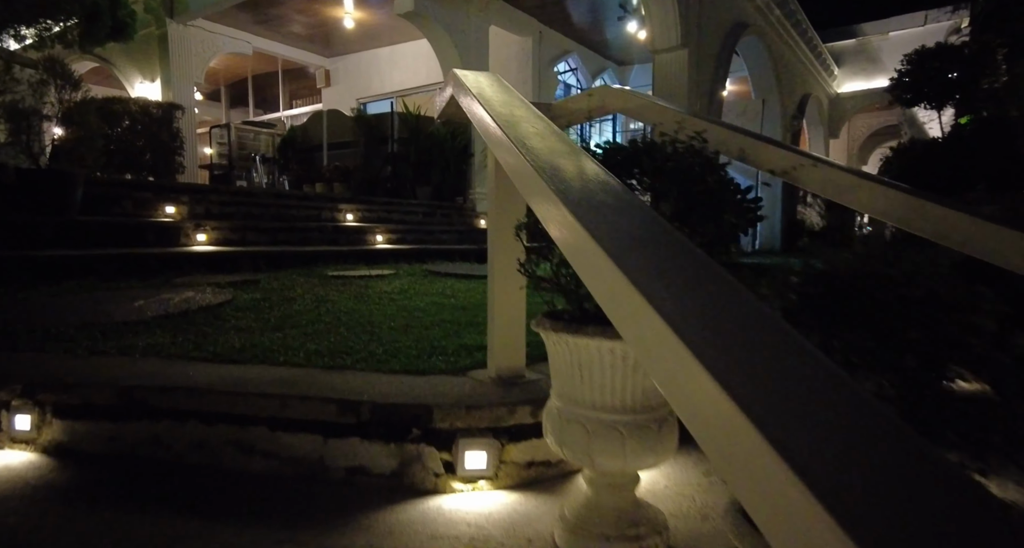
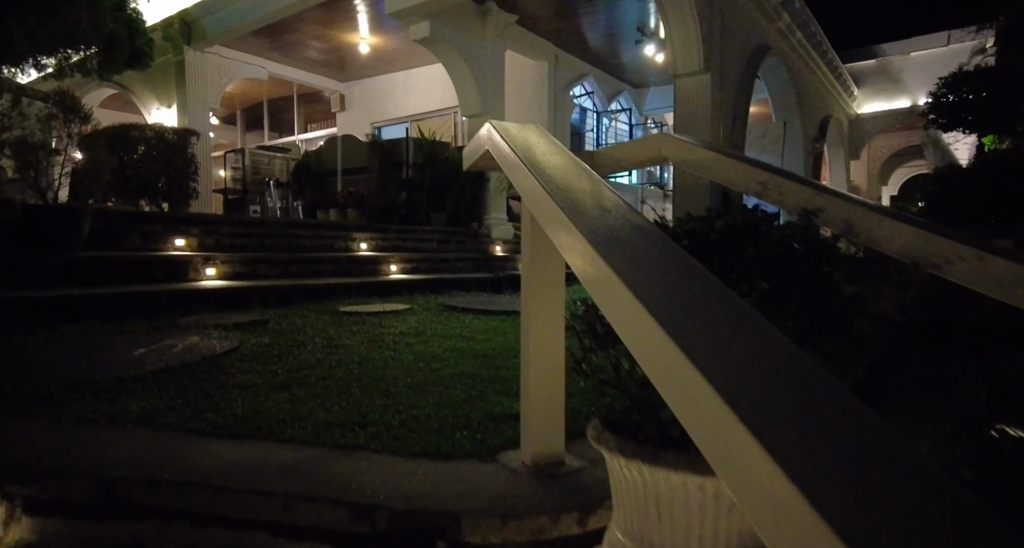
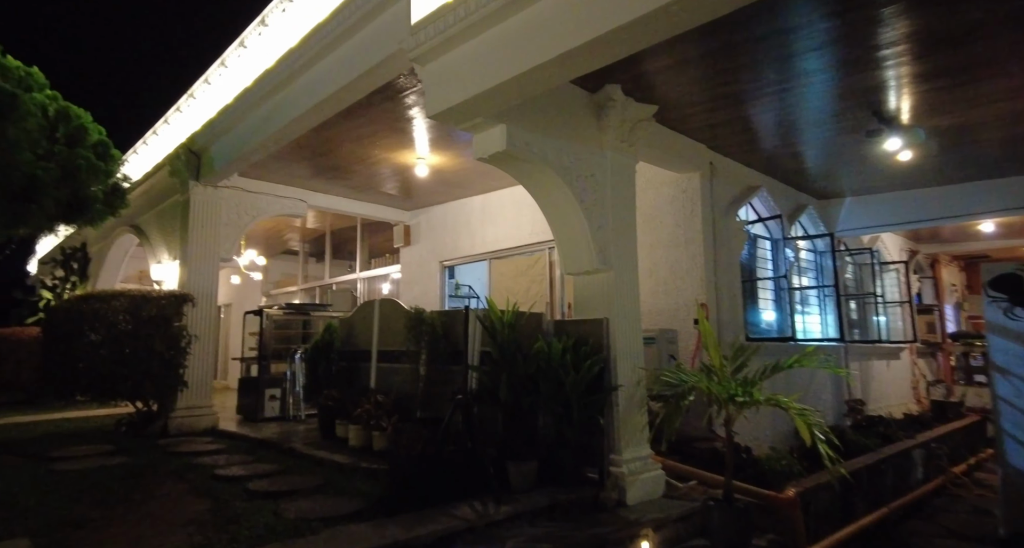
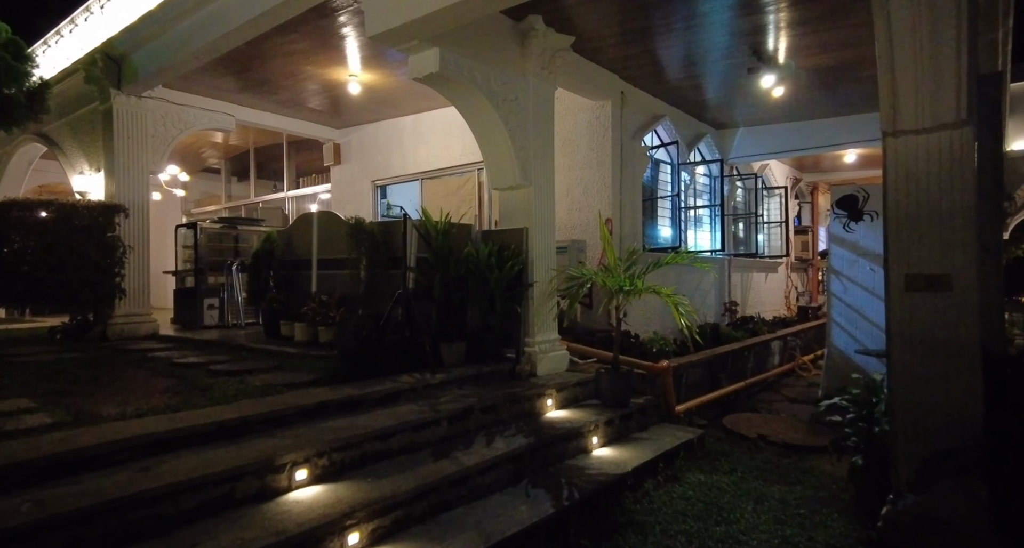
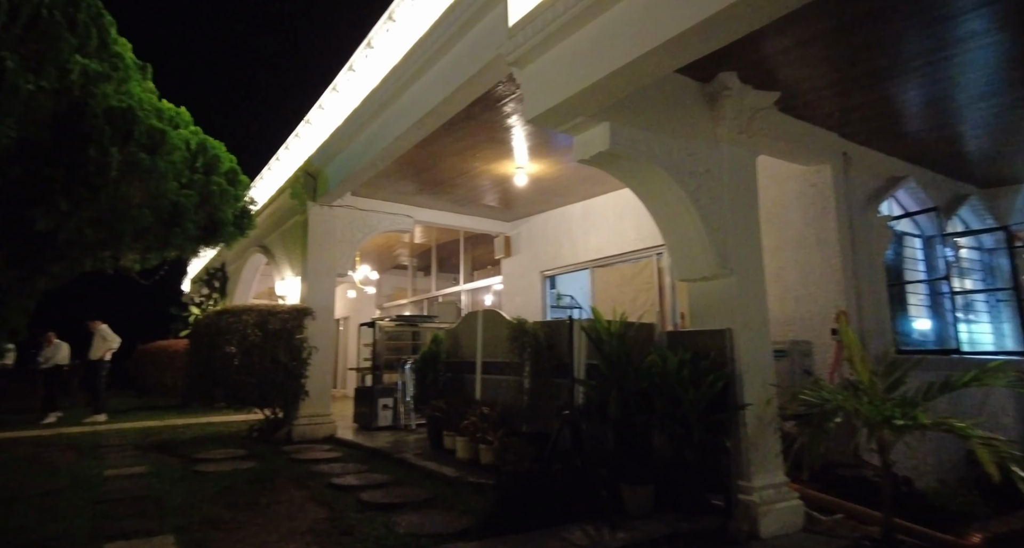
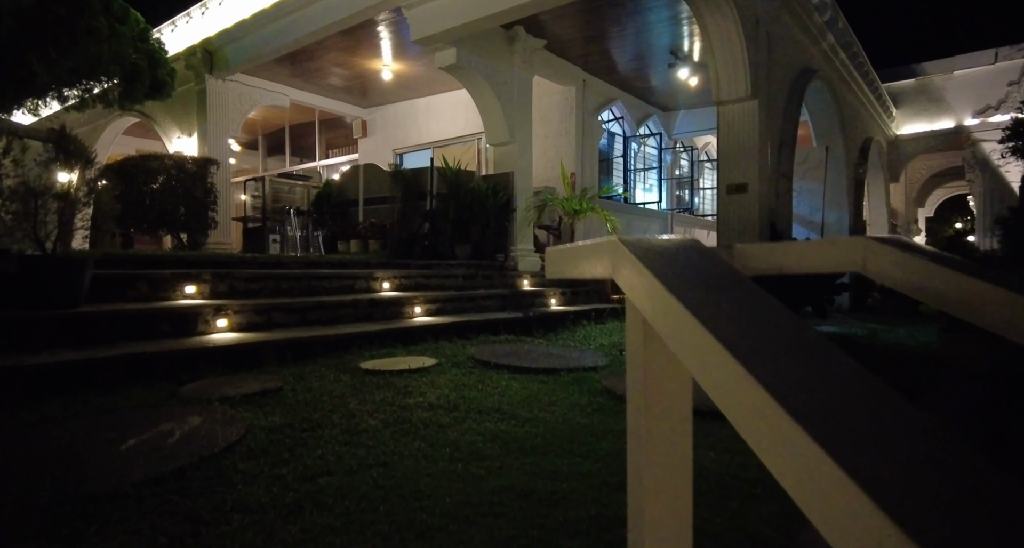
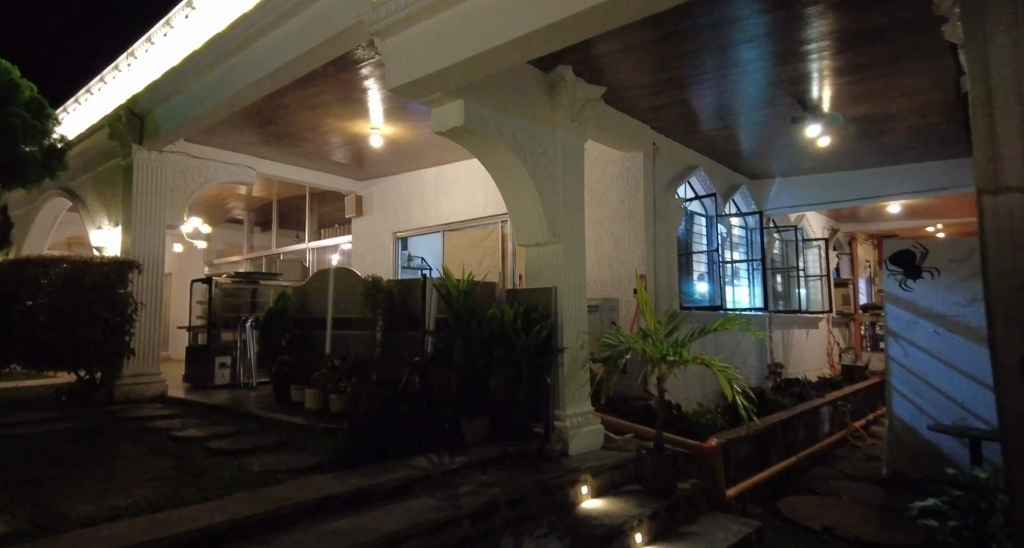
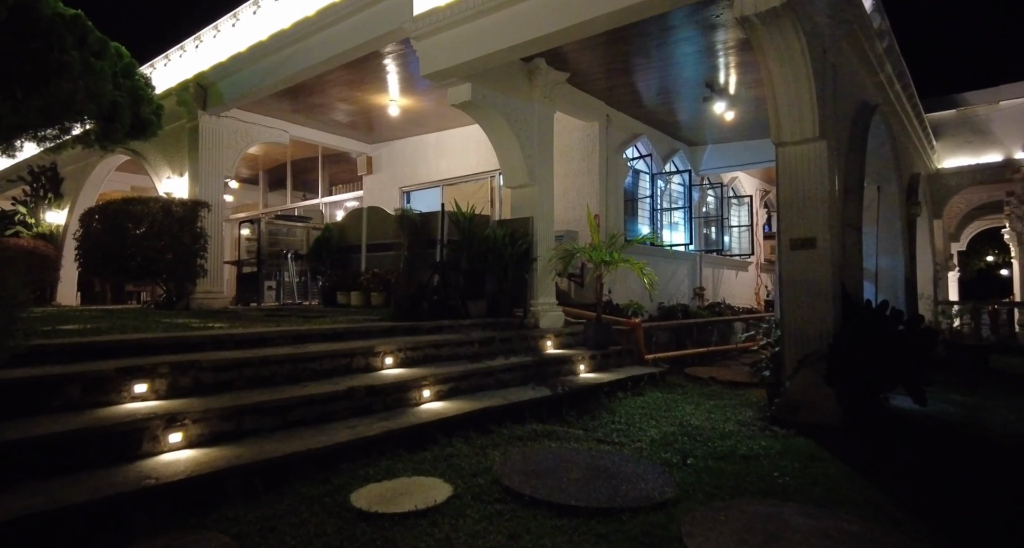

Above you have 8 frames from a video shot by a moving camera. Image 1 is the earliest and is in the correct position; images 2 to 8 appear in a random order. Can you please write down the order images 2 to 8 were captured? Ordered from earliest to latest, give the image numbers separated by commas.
2, 6, 8, 4, 7, 3, 5
